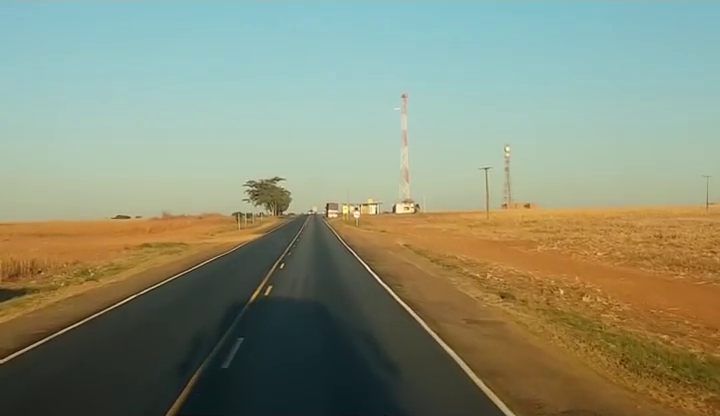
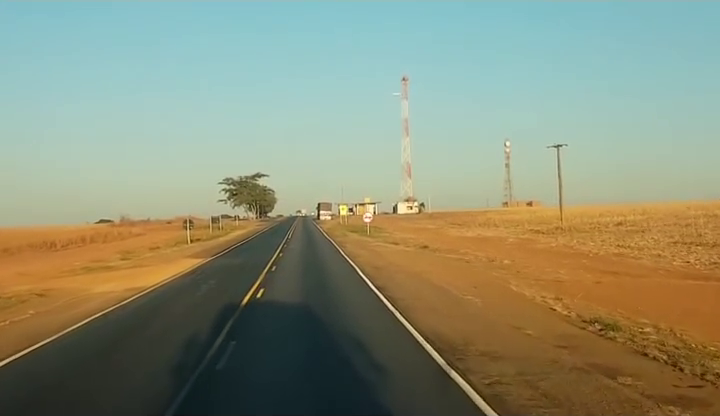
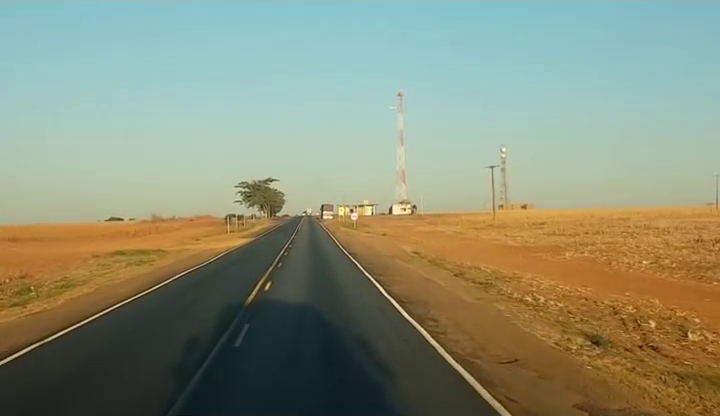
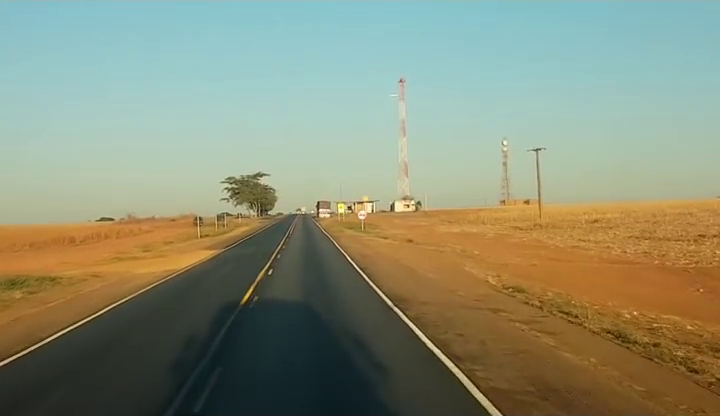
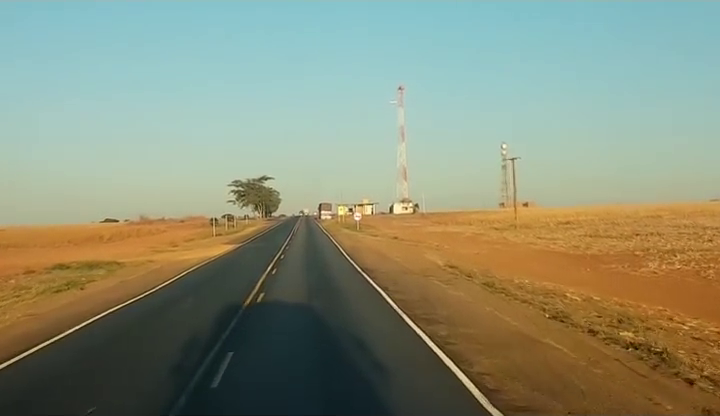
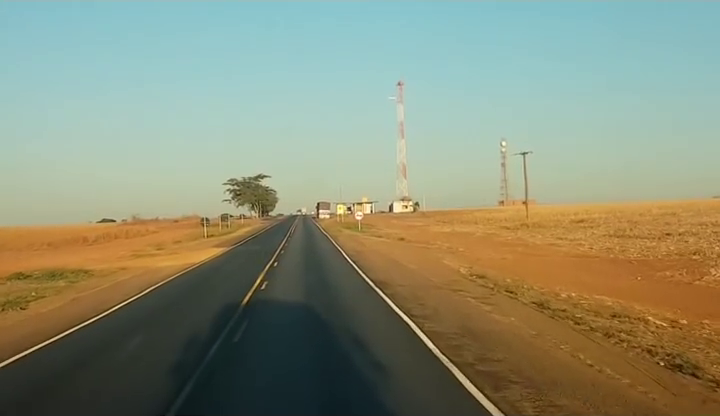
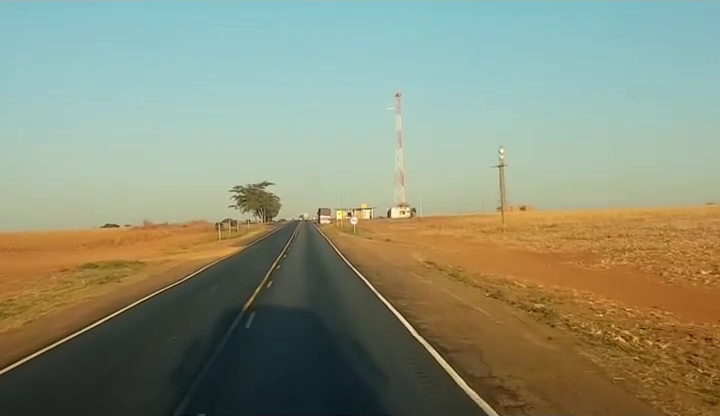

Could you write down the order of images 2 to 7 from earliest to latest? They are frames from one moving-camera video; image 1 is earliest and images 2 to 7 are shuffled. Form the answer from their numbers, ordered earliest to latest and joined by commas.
3, 7, 5, 6, 4, 2
